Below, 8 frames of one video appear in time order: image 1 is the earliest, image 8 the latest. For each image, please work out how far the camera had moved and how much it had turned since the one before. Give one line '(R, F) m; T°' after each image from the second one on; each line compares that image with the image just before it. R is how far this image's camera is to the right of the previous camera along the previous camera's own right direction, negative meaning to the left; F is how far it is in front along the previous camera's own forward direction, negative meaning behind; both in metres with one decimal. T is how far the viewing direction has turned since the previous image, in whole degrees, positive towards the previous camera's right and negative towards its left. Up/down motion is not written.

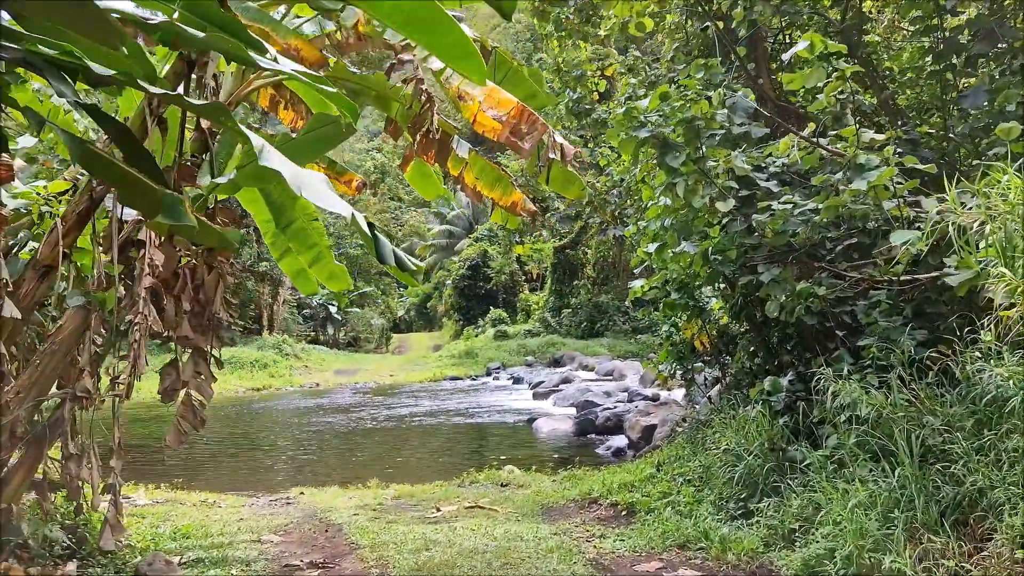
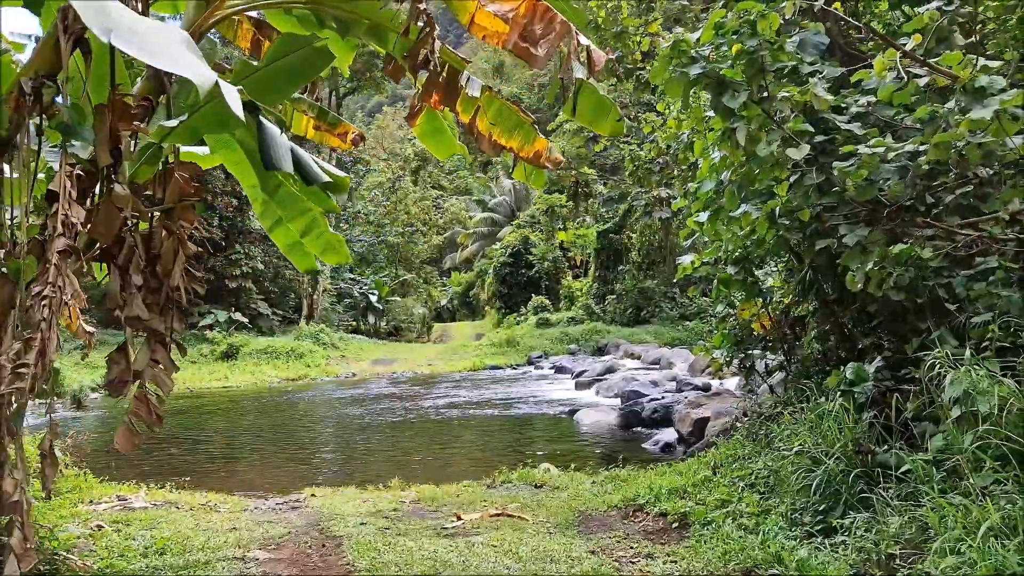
(+0.1, +0.6) m; -3°
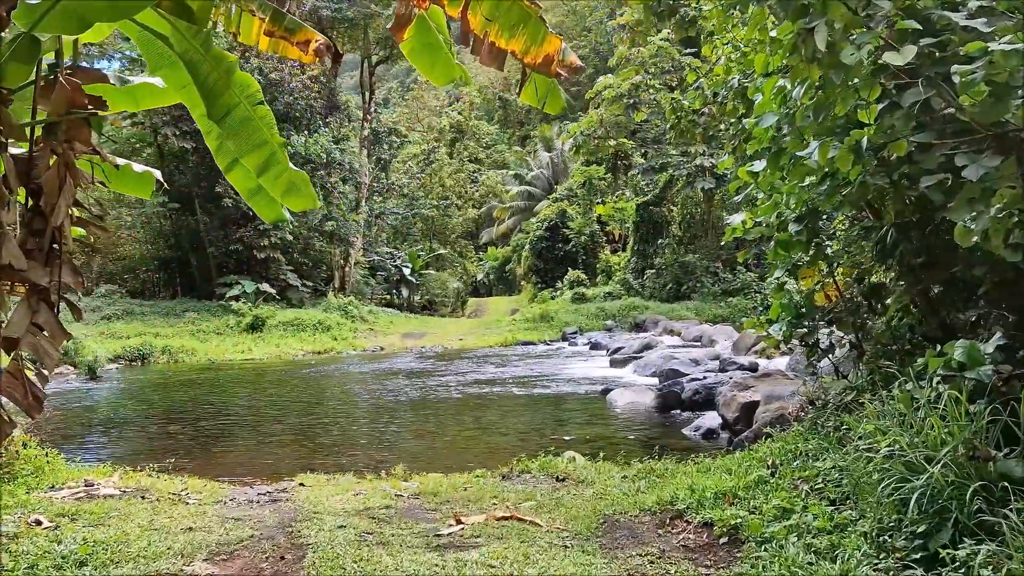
(+0.1, +0.7) m; -3°
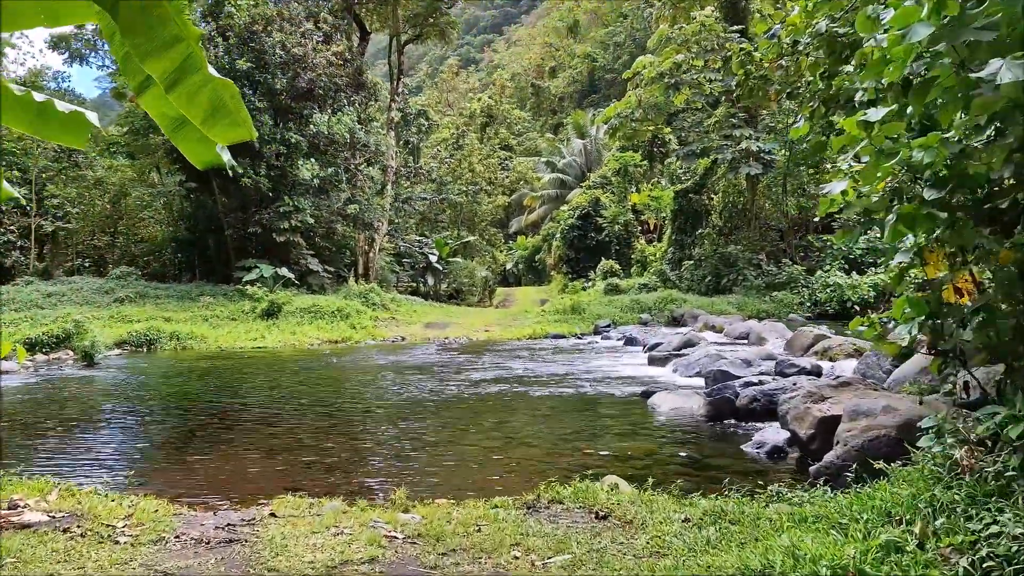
(0.0, +0.9) m; -2°
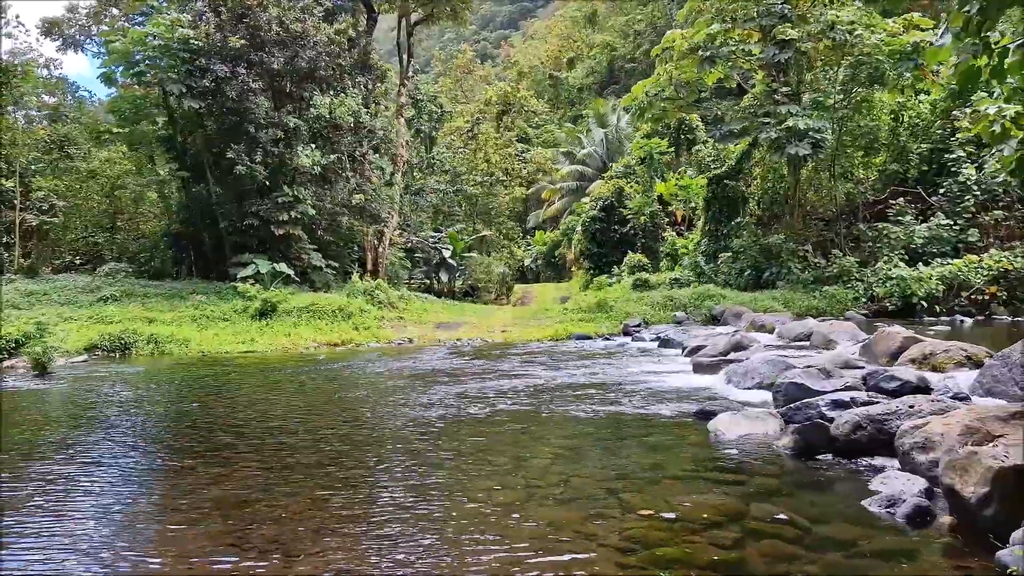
(0.0, +1.5) m; -1°
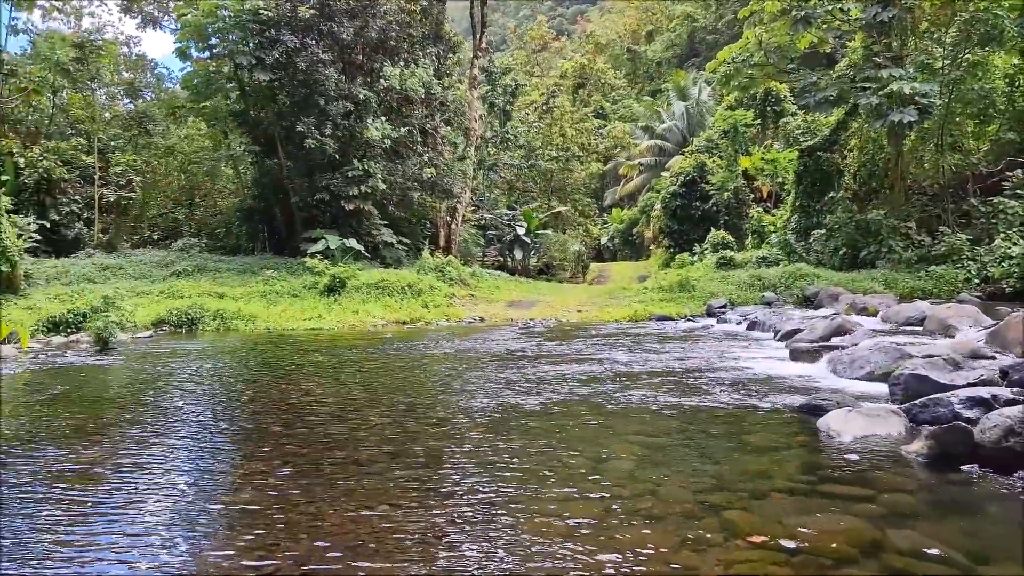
(0.0, +0.6) m; -5°
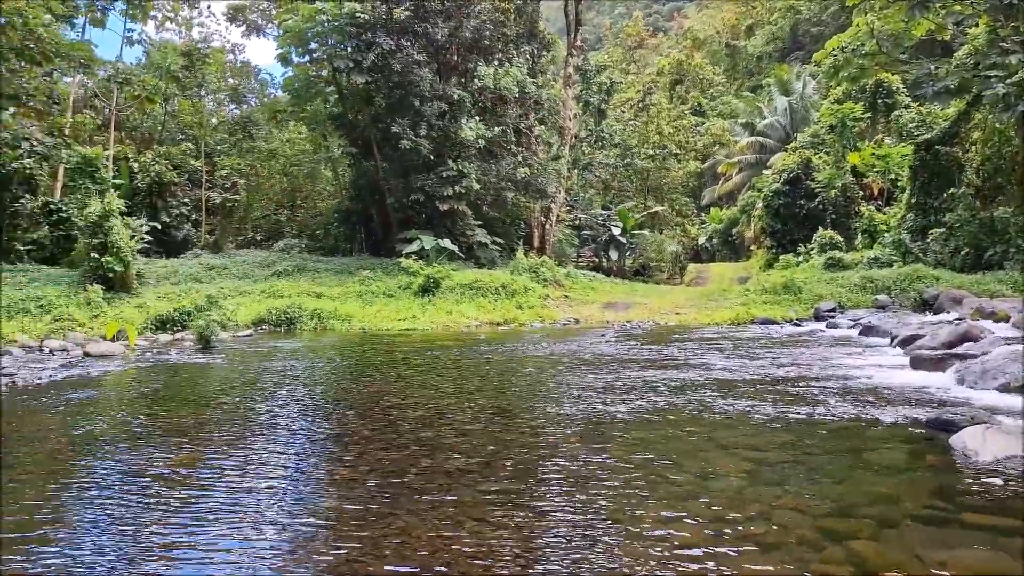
(0.0, +0.2) m; -6°
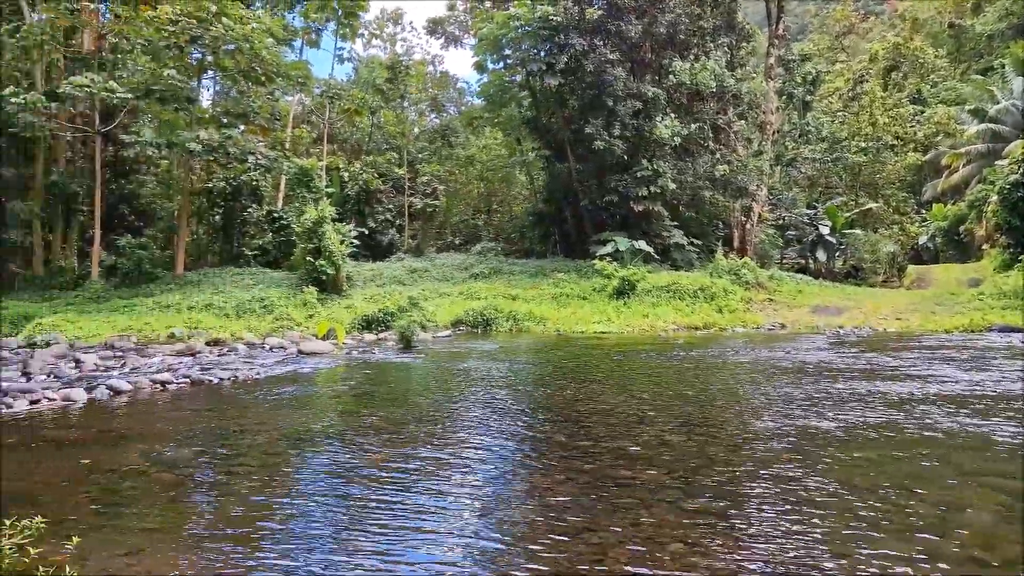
(-0.1, +0.2) m; -13°
